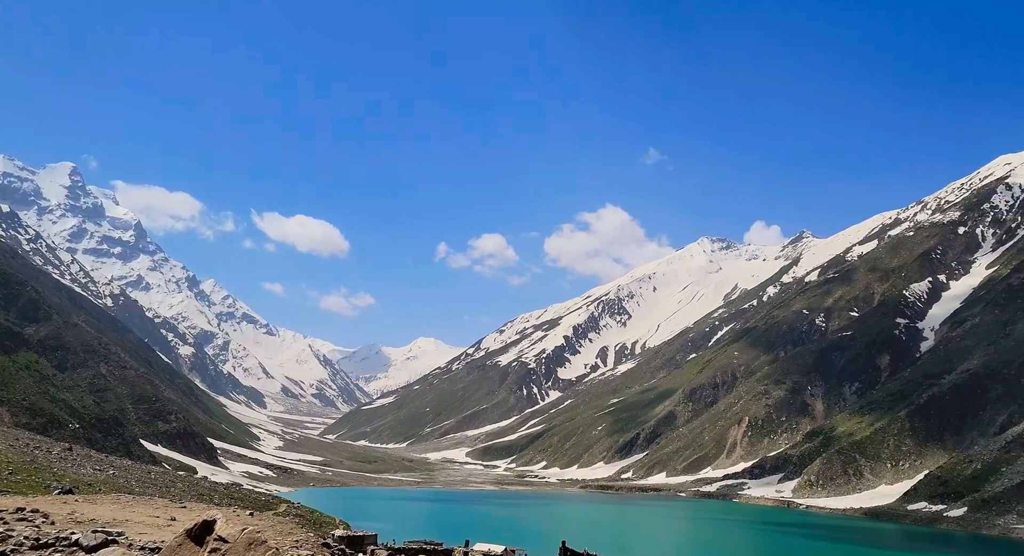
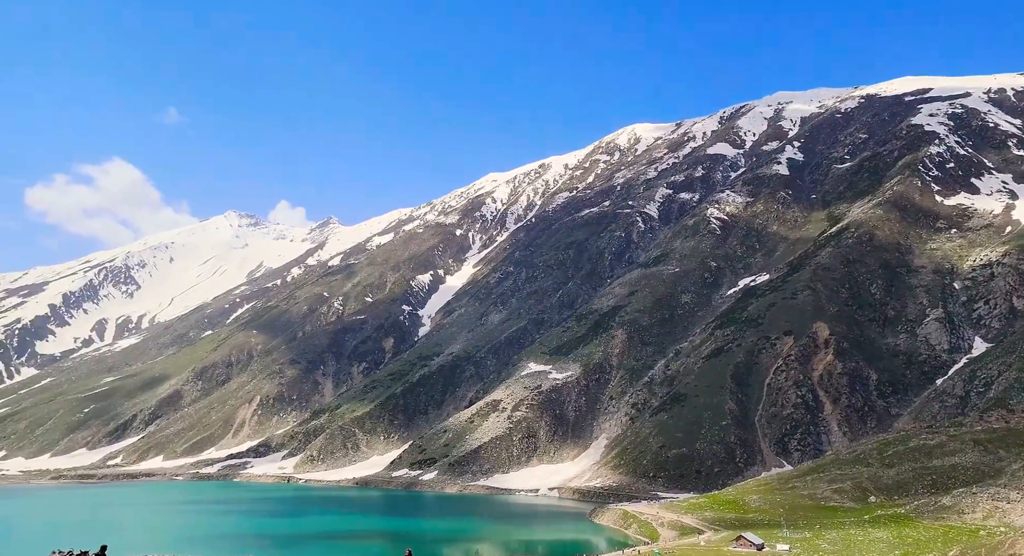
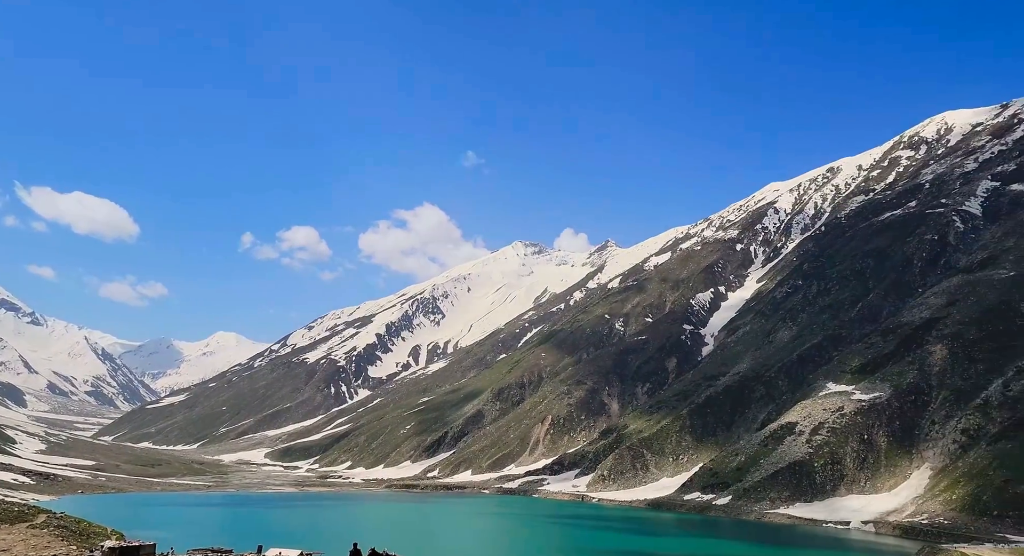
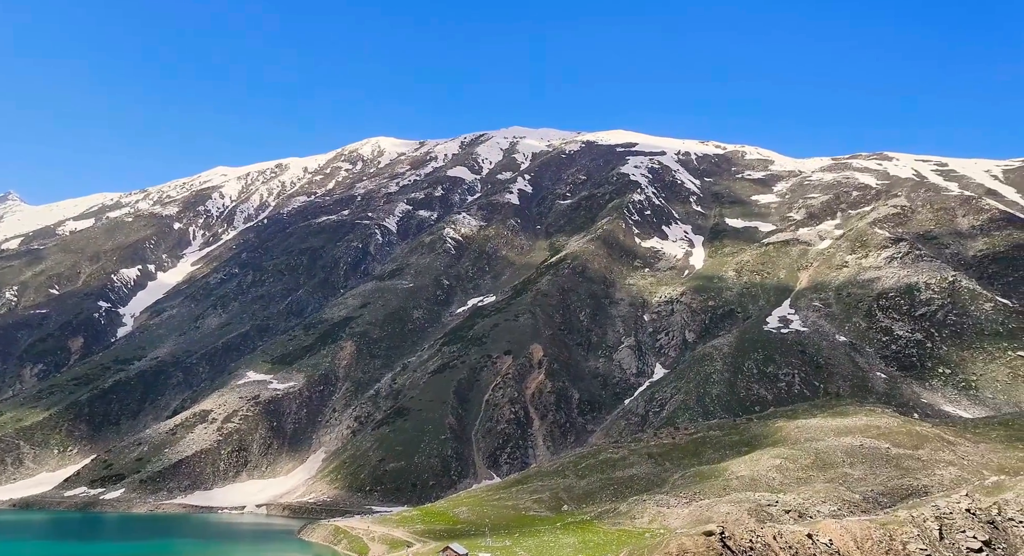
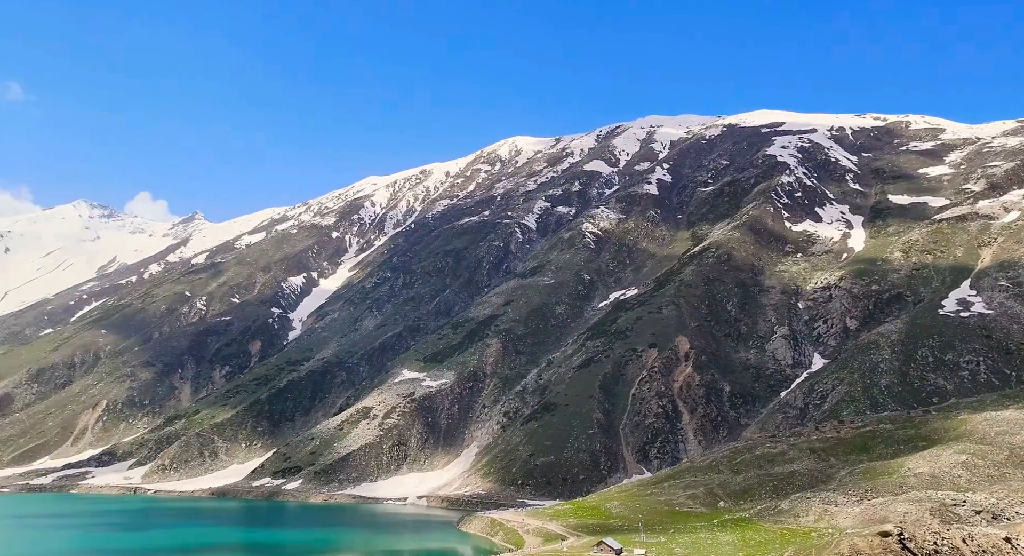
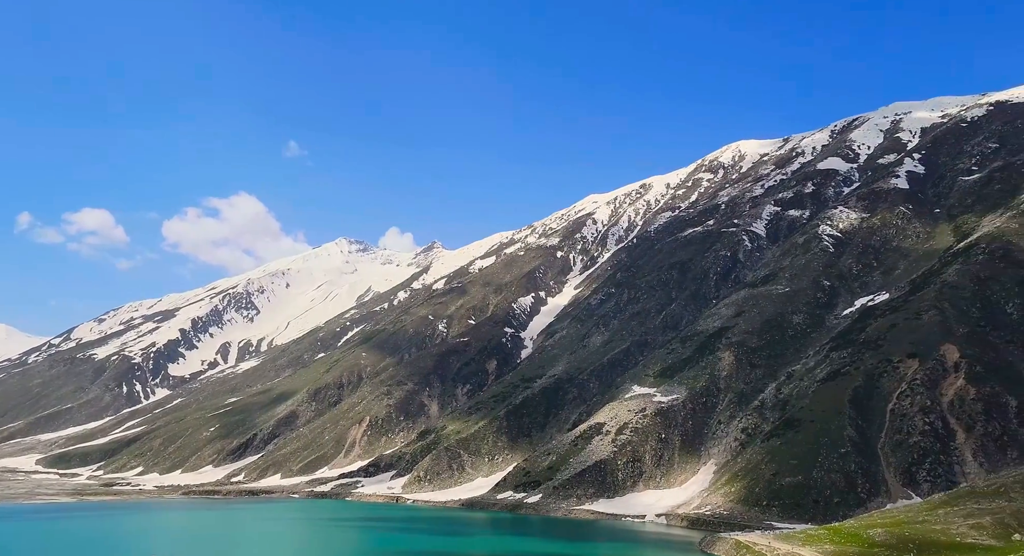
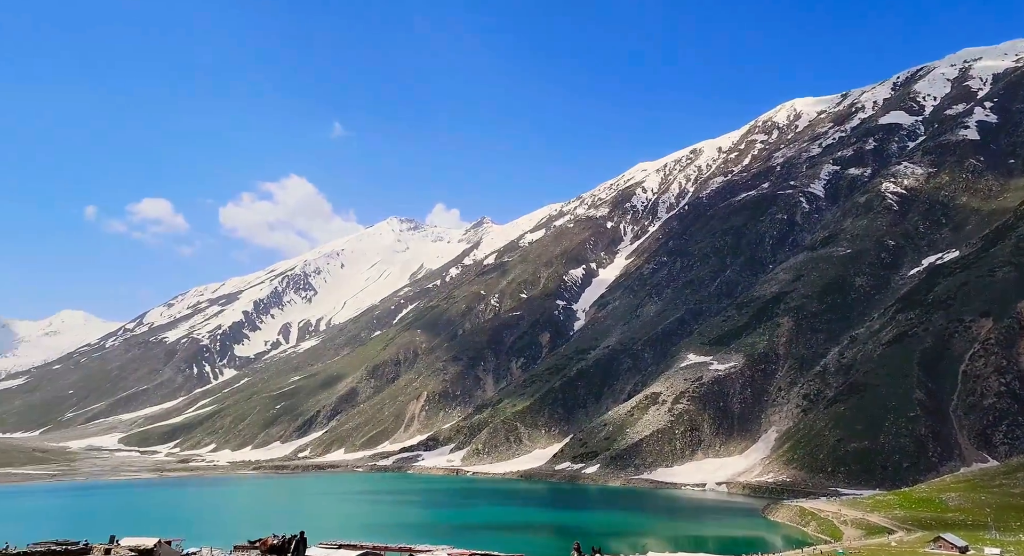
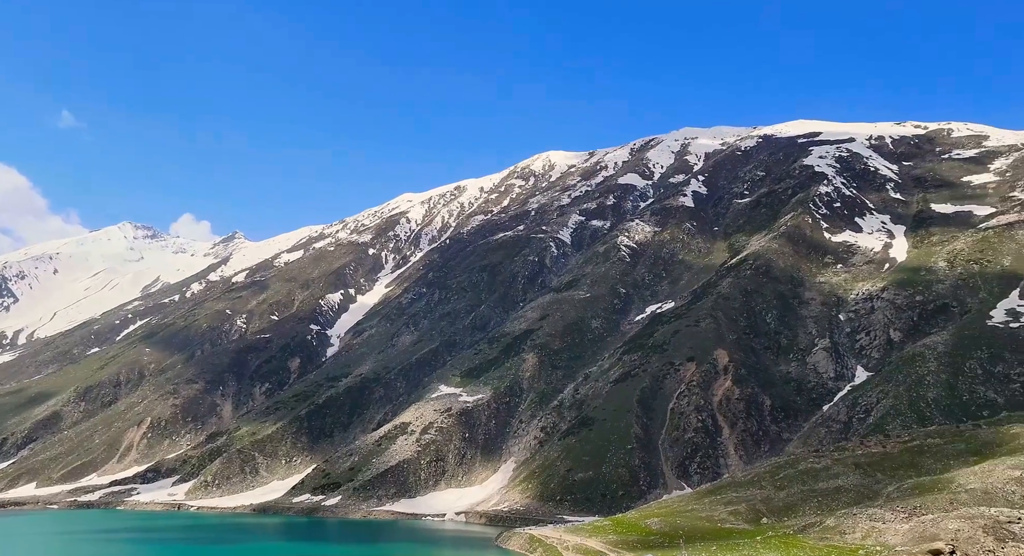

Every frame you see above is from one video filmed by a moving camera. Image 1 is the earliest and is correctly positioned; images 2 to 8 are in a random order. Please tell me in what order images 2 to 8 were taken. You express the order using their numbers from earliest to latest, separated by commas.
3, 6, 8, 4, 5, 2, 7
